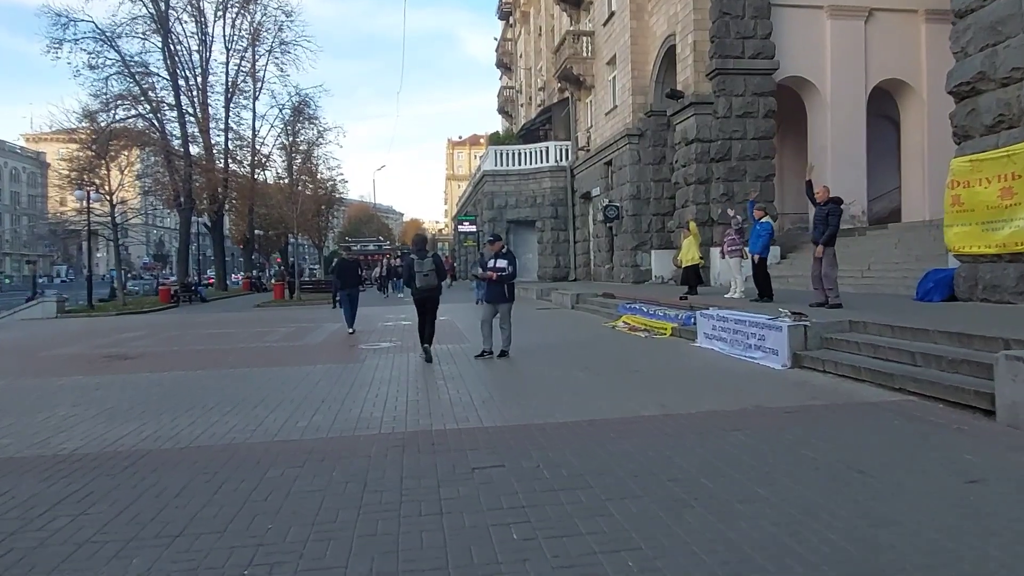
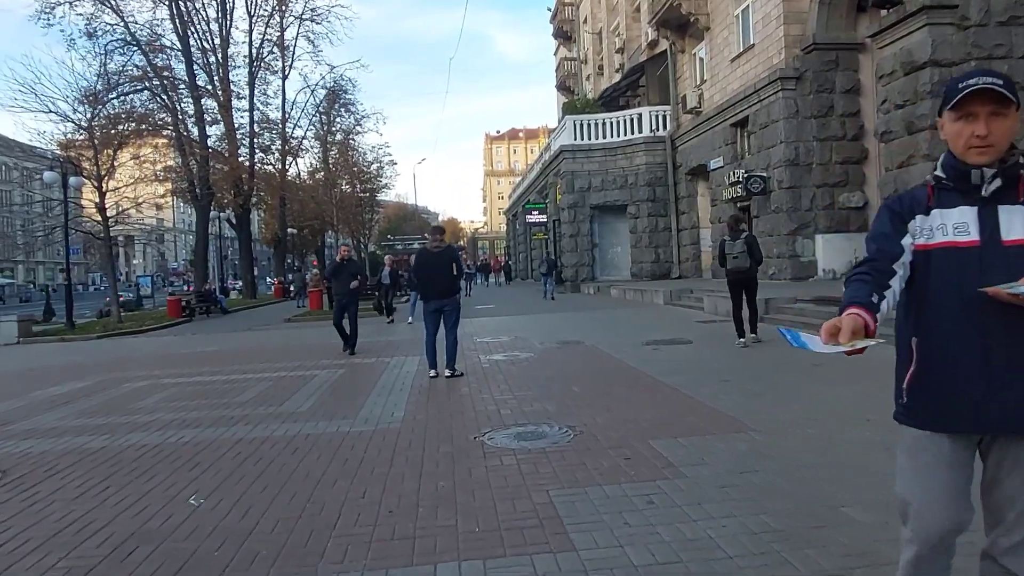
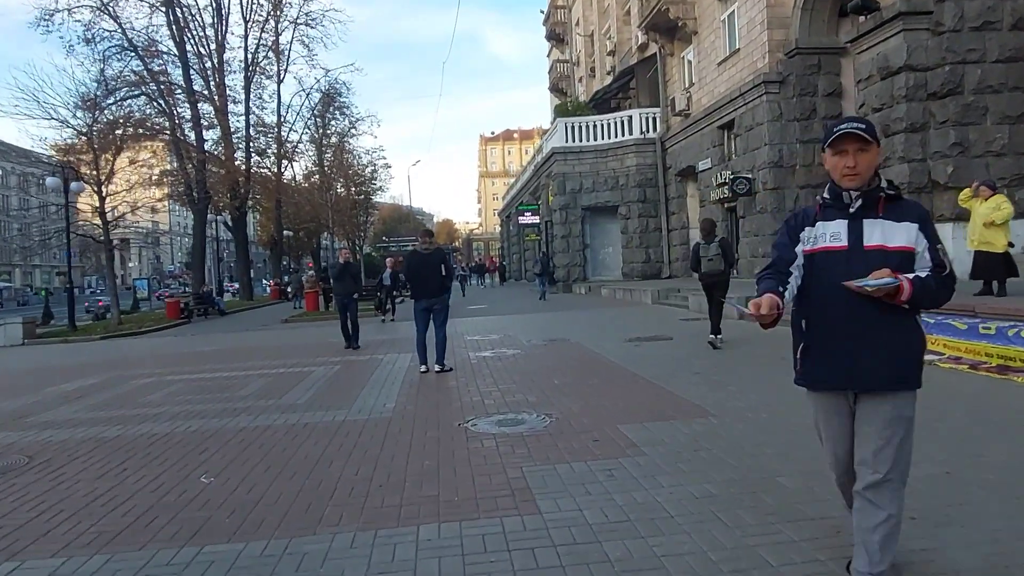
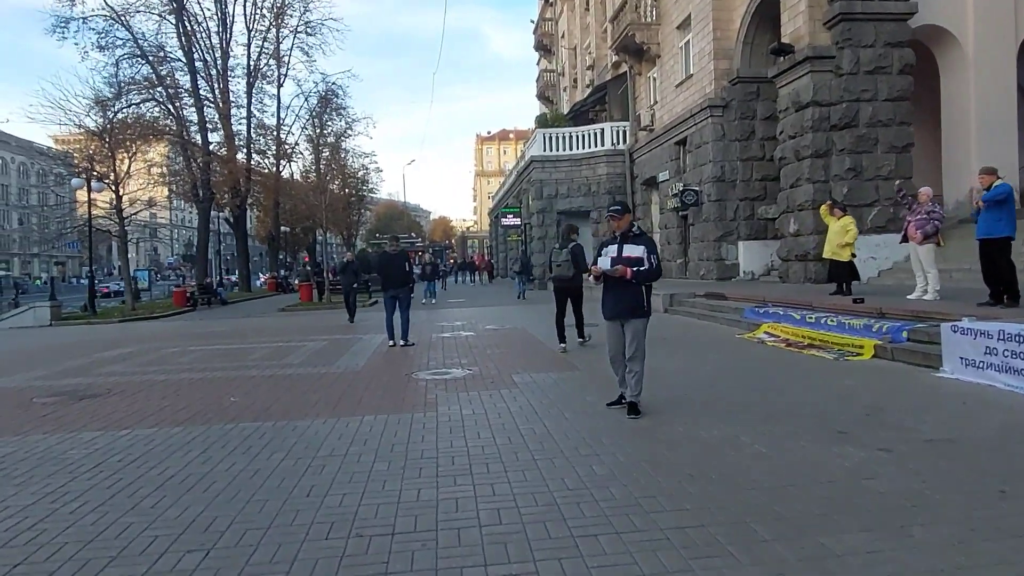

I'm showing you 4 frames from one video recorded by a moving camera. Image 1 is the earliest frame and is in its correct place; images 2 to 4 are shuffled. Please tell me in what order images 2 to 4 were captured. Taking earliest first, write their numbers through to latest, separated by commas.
4, 3, 2
